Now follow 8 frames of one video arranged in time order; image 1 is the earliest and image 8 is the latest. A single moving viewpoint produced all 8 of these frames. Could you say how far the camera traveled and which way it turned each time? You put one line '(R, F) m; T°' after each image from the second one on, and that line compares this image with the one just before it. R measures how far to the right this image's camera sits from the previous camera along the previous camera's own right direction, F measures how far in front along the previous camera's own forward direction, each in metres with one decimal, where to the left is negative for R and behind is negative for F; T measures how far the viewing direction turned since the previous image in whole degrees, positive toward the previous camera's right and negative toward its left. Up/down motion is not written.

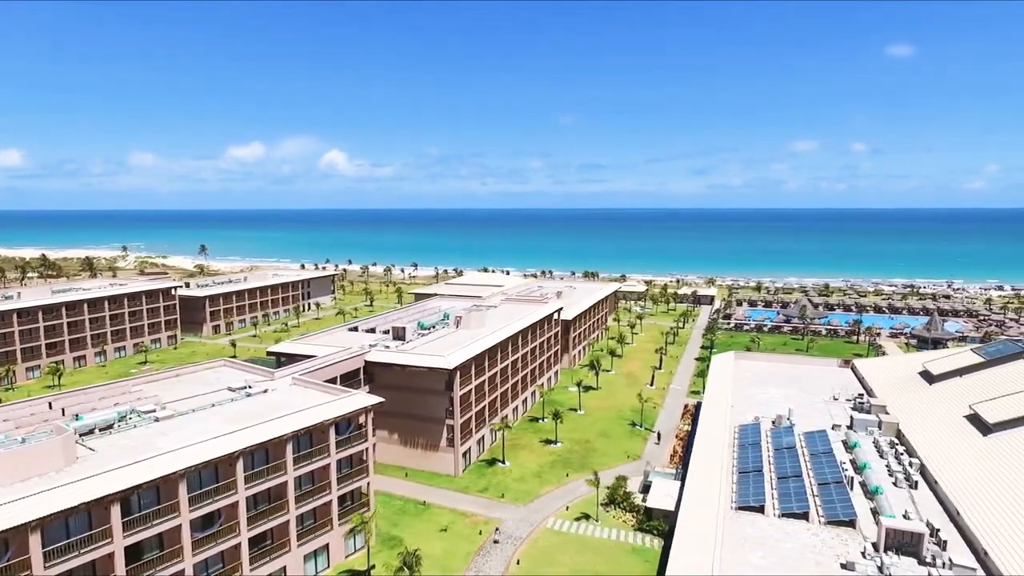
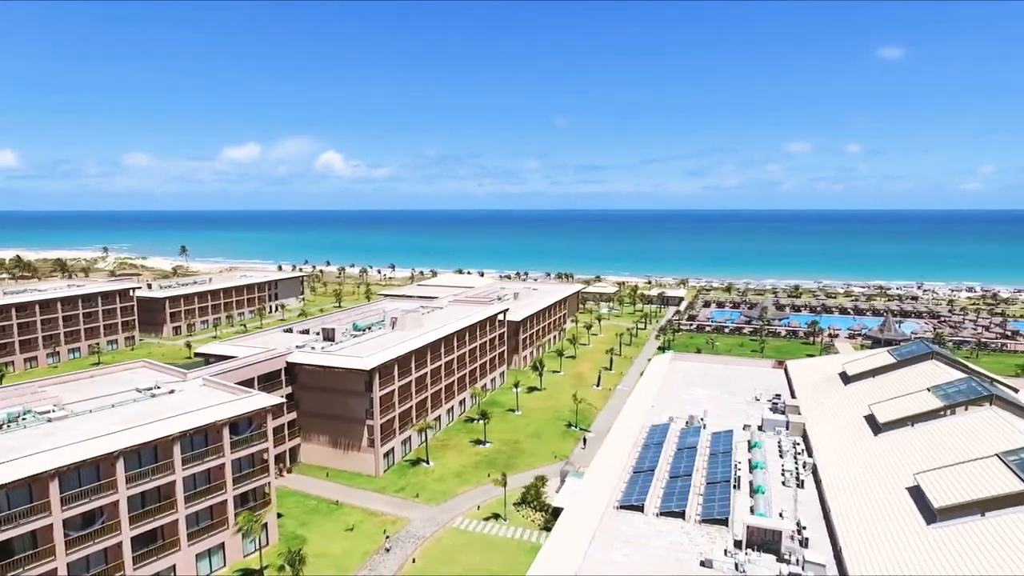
(+6.1, -0.5) m; 0°
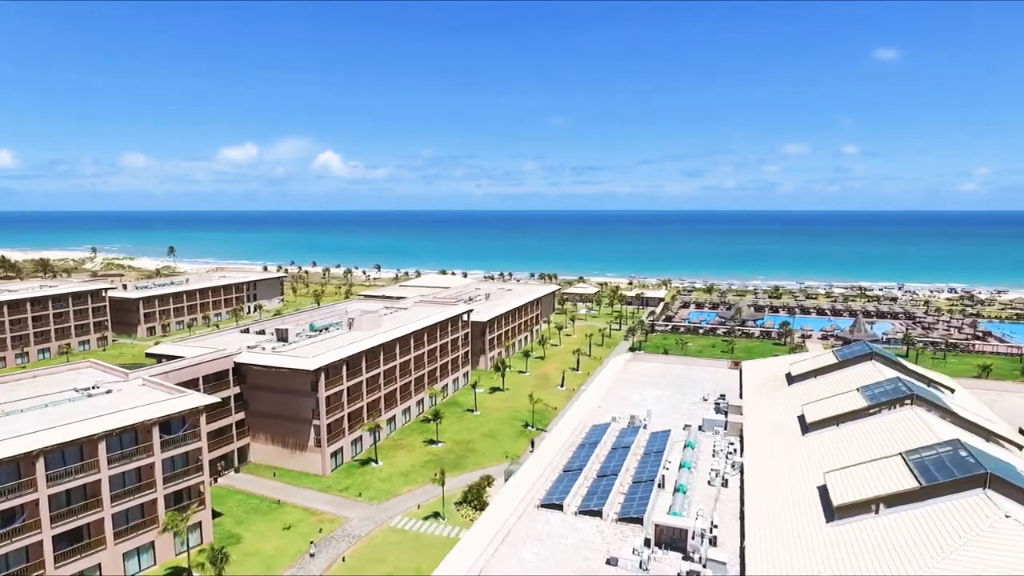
(+4.2, -0.3) m; 0°
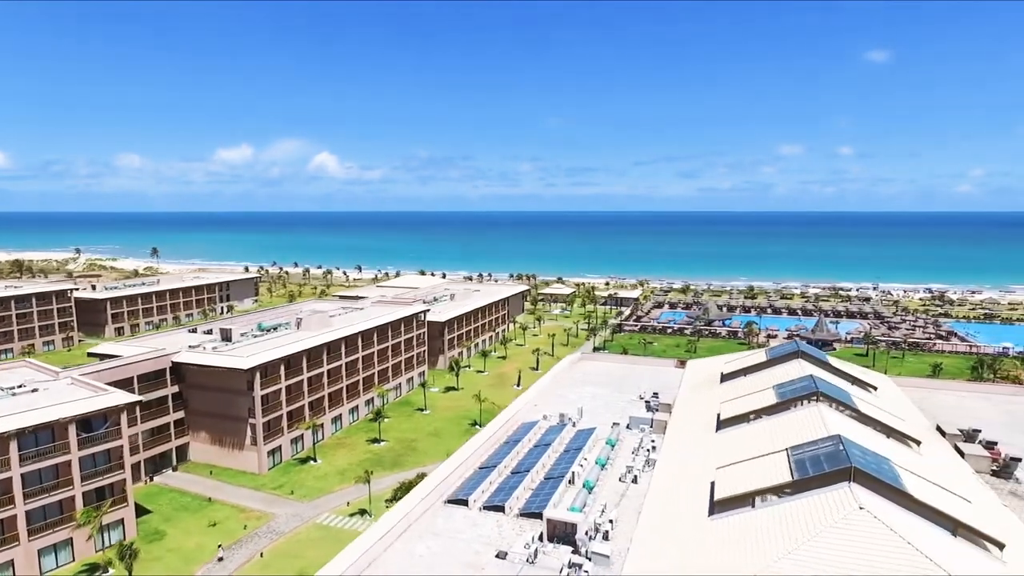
(+5.1, -0.6) m; 0°
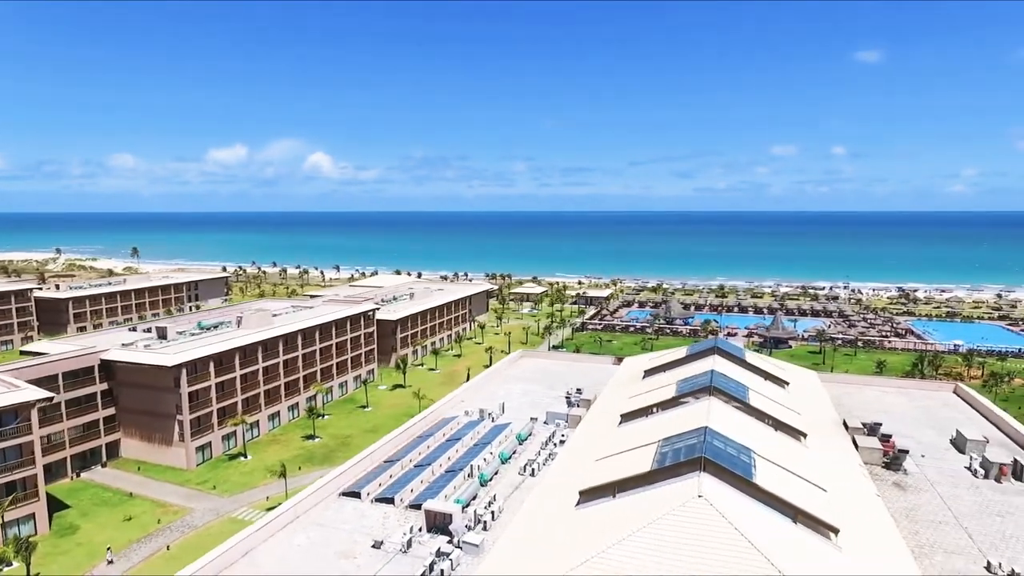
(+5.9, -0.8) m; 0°
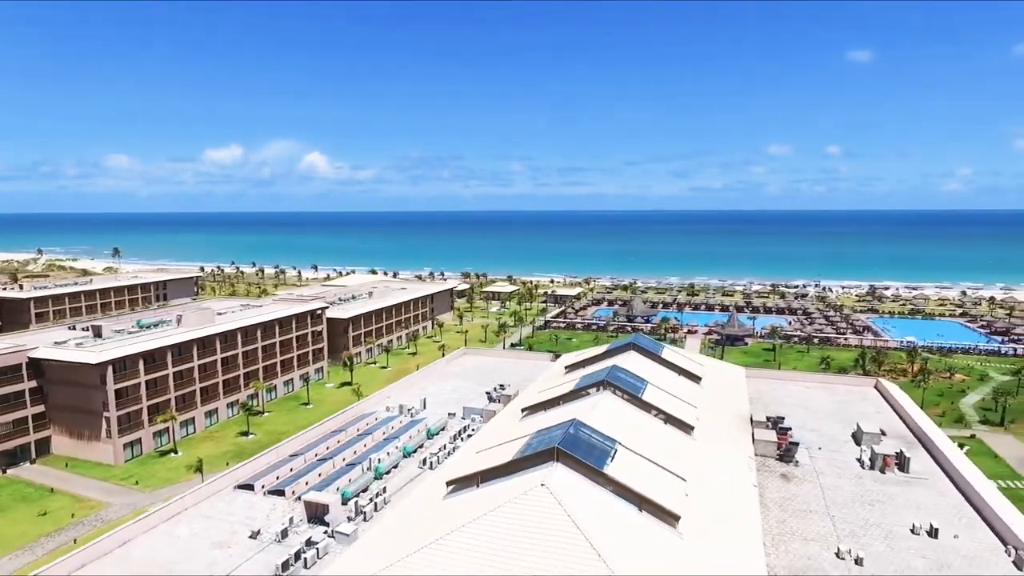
(+6.3, -0.8) m; 0°
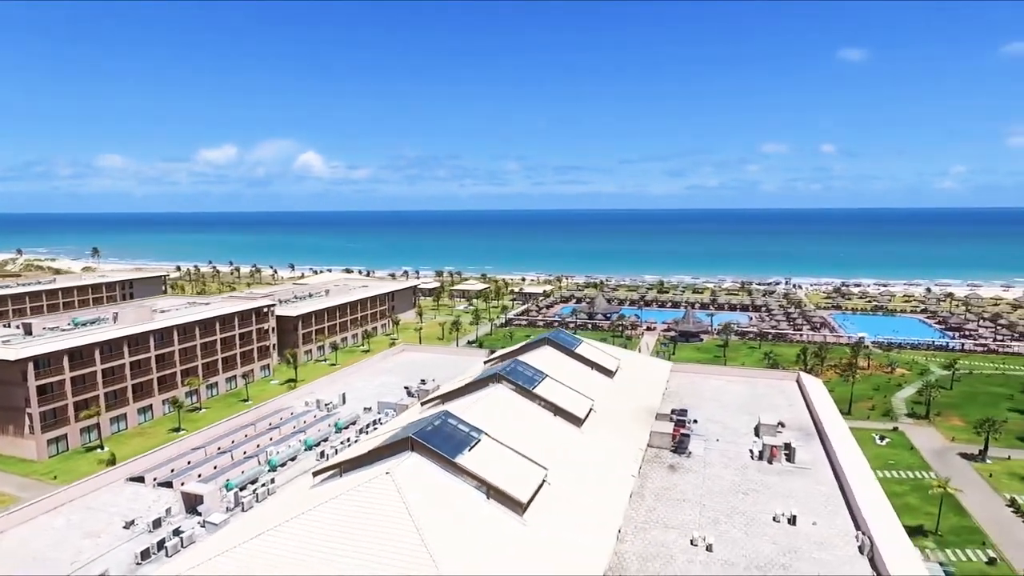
(+6.5, -0.6) m; 0°
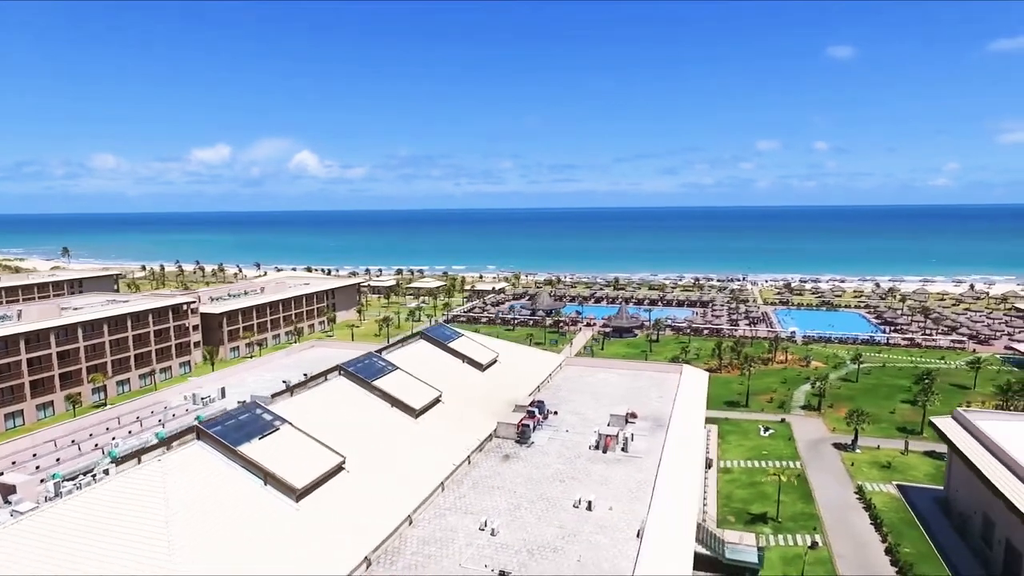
(+10.1, -0.7) m; 0°
